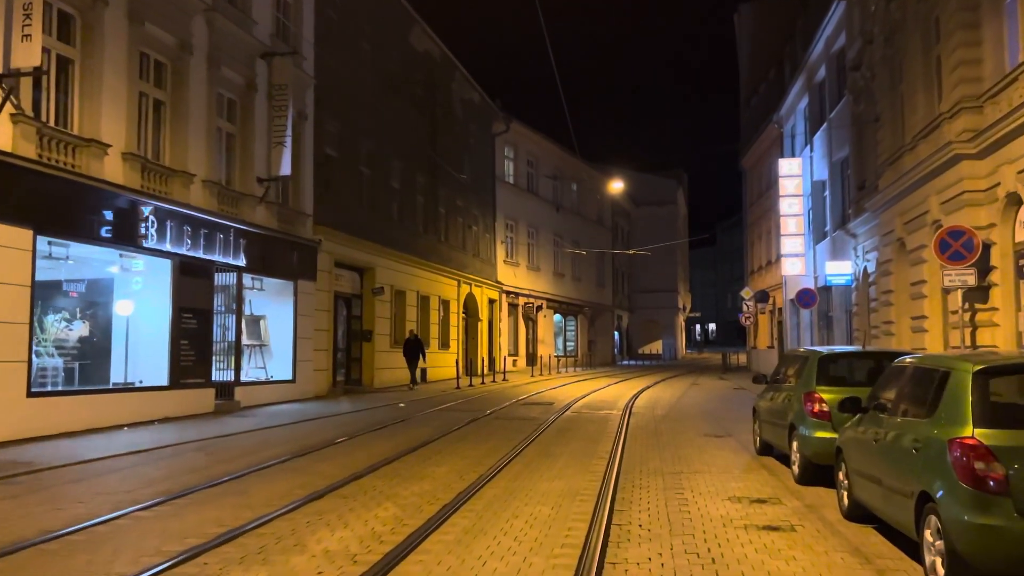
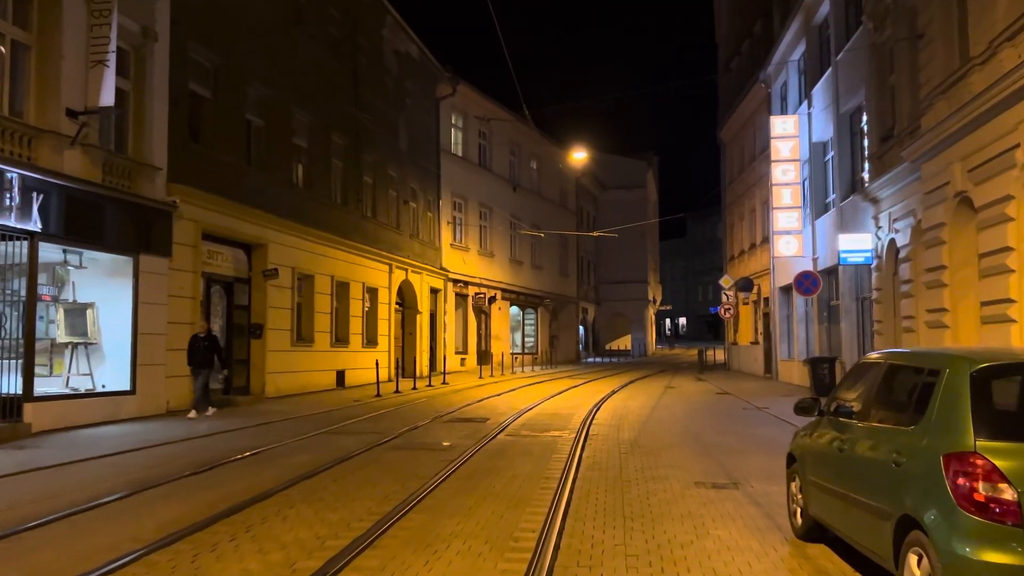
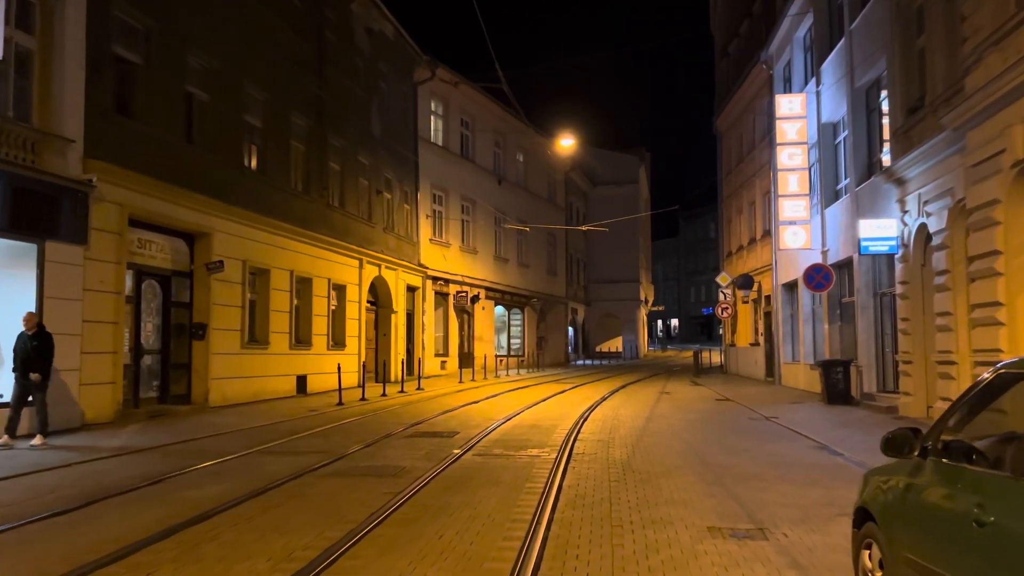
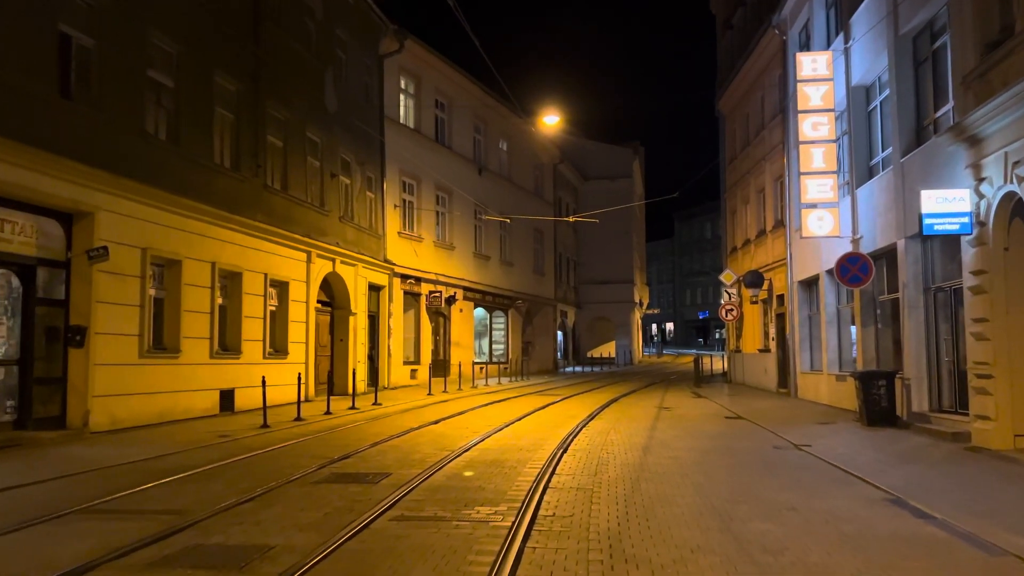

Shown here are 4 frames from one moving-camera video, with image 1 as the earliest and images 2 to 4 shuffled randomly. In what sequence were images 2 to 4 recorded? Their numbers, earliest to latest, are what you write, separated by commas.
2, 3, 4
